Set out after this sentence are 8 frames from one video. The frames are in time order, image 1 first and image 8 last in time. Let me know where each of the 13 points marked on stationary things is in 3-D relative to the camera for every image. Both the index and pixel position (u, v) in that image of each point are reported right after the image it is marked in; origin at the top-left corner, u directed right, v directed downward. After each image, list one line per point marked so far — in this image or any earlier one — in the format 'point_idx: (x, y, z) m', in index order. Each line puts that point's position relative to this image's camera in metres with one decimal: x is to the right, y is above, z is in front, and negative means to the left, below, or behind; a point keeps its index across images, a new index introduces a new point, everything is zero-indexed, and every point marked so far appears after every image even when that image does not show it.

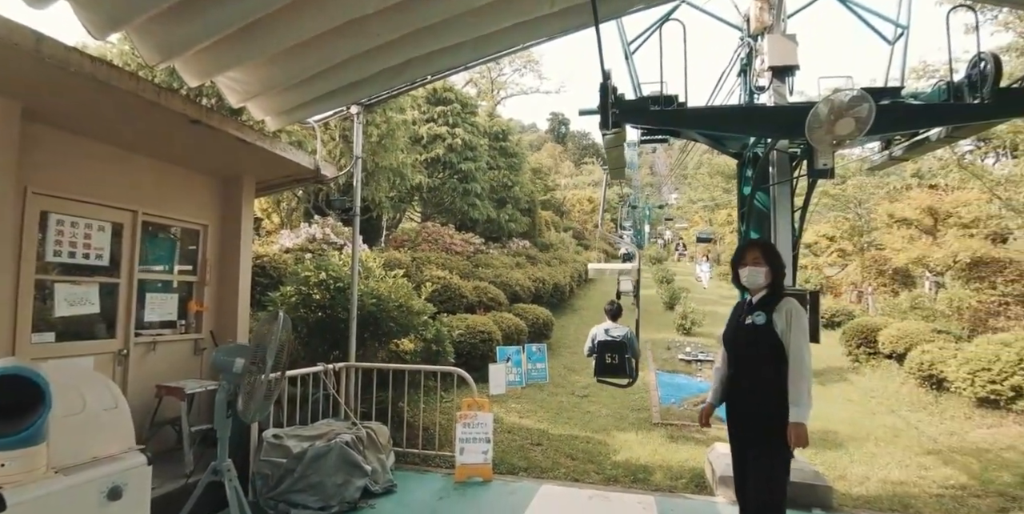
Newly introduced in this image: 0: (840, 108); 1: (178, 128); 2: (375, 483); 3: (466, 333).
0: (+1.7, +0.8, +3.0) m
1: (-2.0, +0.8, +3.4) m
2: (-0.9, -1.4, +3.5) m
3: (-0.5, -0.9, +6.9) m
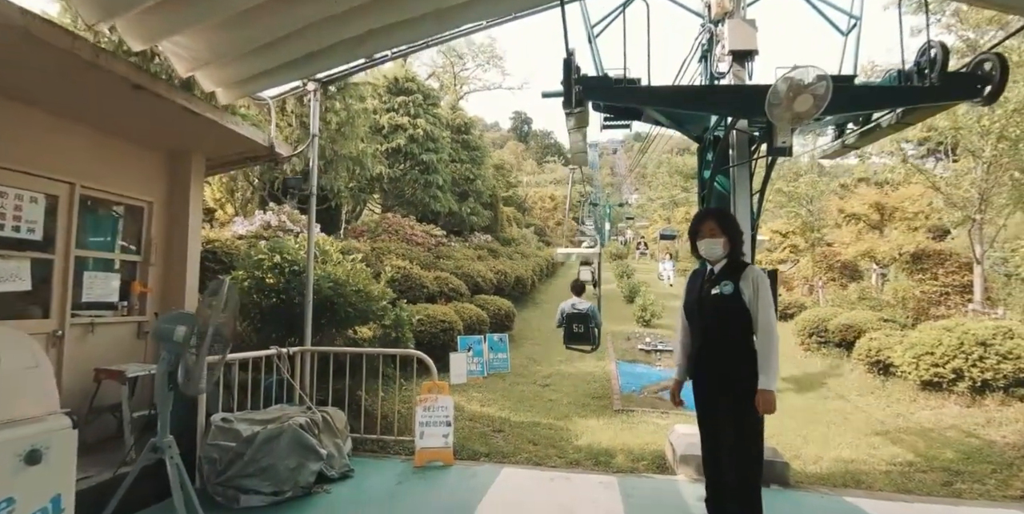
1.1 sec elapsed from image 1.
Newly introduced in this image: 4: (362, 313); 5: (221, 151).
0: (+1.5, +0.9, +3.0) m
1: (-2.2, +0.9, +3.2) m
2: (-1.1, -1.3, +3.4) m
3: (-1.0, -0.8, +6.8) m
4: (-1.3, -0.5, +4.9) m
5: (-2.2, +0.8, +4.2) m
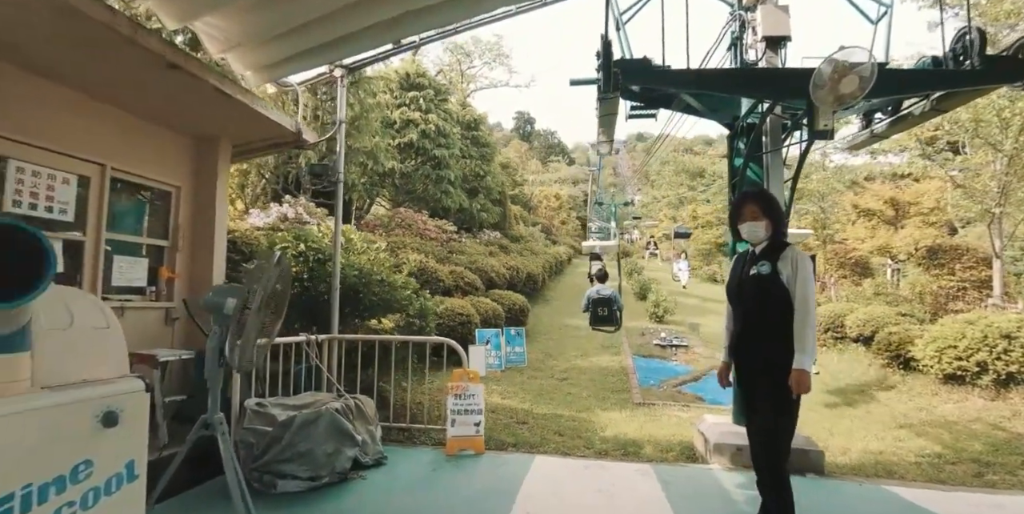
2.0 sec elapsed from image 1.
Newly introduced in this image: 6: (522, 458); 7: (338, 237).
0: (+1.8, +1.0, +3.0) m
1: (-2.0, +1.0, +3.1) m
2: (-0.9, -1.2, +3.4) m
3: (-0.8, -0.7, +6.8) m
4: (-1.1, -0.4, +4.8) m
5: (-1.9, +0.9, +4.1) m
6: (+0.1, -1.4, +3.8) m
7: (-1.4, +0.2, +4.4) m
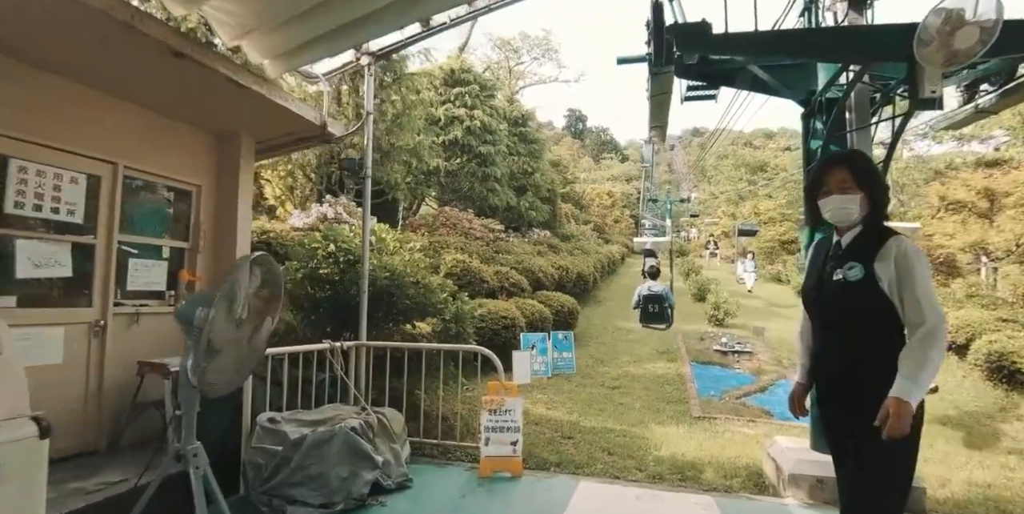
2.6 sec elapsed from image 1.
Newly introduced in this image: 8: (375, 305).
0: (+1.9, +1.0, +2.4) m
1: (-1.8, +1.0, +2.9) m
2: (-0.7, -1.2, +3.0) m
3: (-0.3, -0.7, +6.4) m
4: (-0.7, -0.4, +4.5) m
5: (-1.7, +0.9, +3.9) m
6: (+0.3, -1.4, +3.4) m
7: (-1.1, +0.1, +4.1) m
8: (-1.1, -0.4, +4.5) m
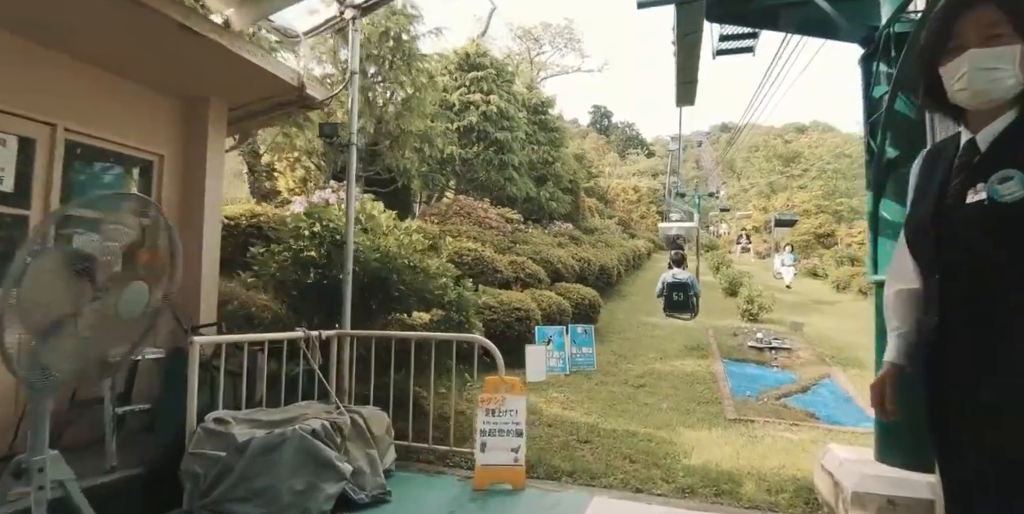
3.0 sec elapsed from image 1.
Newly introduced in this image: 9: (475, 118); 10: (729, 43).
0: (+1.9, +1.2, +1.8) m
1: (-1.8, +1.1, +2.5) m
2: (-0.7, -1.0, +2.5) m
3: (-0.1, -0.5, +5.9) m
4: (-0.7, -0.3, +4.0) m
5: (-1.6, +1.0, +3.5) m
6: (+0.3, -1.2, +2.9) m
7: (-1.0, +0.3, +3.7) m
8: (-1.0, -0.2, +4.0) m
9: (-0.7, +2.5, +10.1) m
10: (+1.4, +1.4, +3.7) m
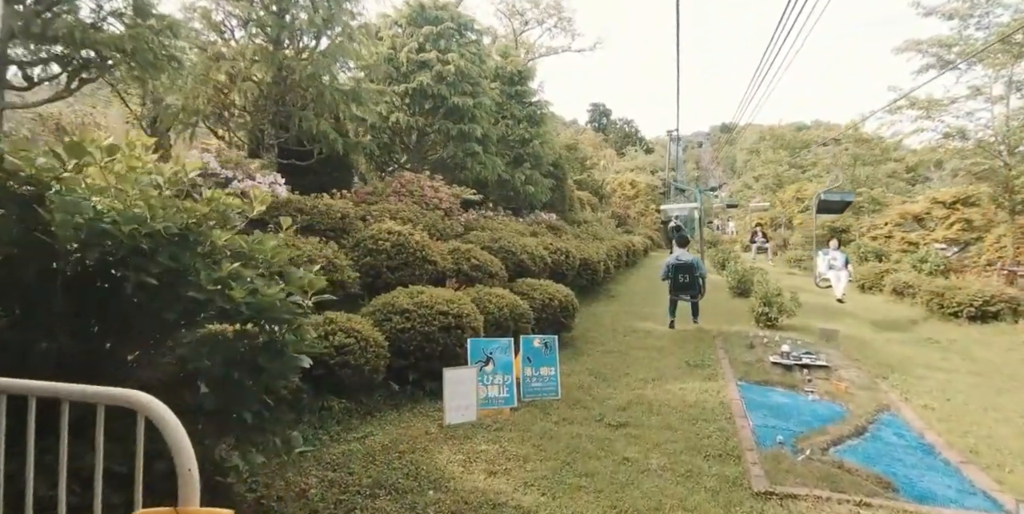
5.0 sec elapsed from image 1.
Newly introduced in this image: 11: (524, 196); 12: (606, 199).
0: (+1.3, +1.3, 0.0) m
1: (-2.4, +1.3, +0.6) m
2: (-1.2, -0.9, +0.7) m
3: (-0.7, -0.4, +4.1) m
4: (-1.2, -0.1, +2.2) m
5: (-2.2, +1.1, +1.7) m
6: (-0.2, -1.1, +1.0) m
7: (-1.6, +0.4, +1.8) m
8: (-1.6, -0.1, +2.2) m
9: (-1.2, +2.6, +8.3) m
10: (+0.9, +1.5, +1.9) m
11: (+0.2, +1.1, +10.2) m
12: (+3.2, +1.9, +19.1) m
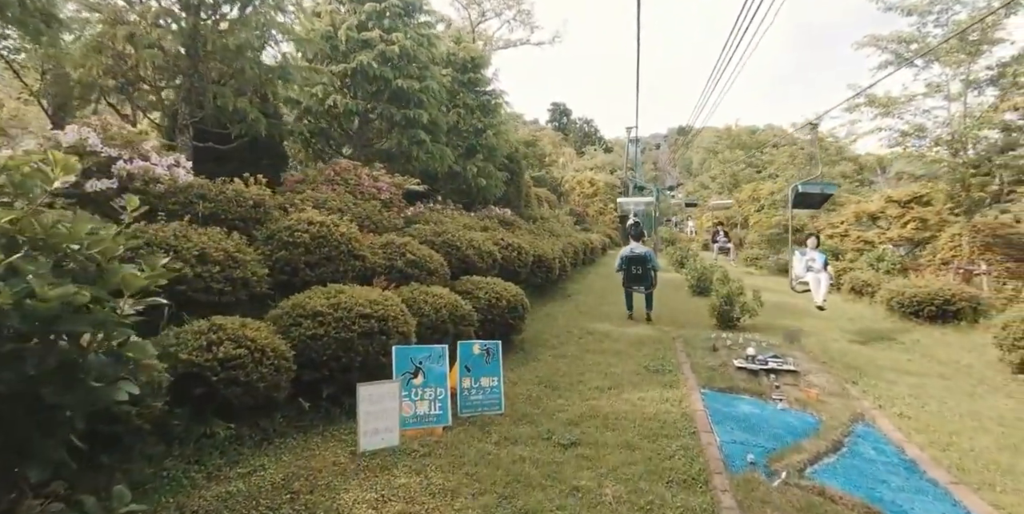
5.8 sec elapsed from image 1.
0: (+1.2, +1.4, -0.5) m
1: (-2.6, +1.3, -0.1) m
2: (-1.4, -0.9, +0.1) m
3: (-1.1, -0.4, +3.5) m
4: (-1.5, -0.1, +1.5) m
5: (-2.4, +1.2, +0.9) m
6: (-0.4, -1.0, +0.4) m
7: (-1.8, +0.5, +1.1) m
8: (-1.9, -0.1, +1.5) m
9: (-1.9, +2.7, +7.6) m
10: (+0.6, +1.6, +1.4) m
11: (-0.6, +1.1, +9.6) m
12: (+1.7, +2.0, +18.7) m
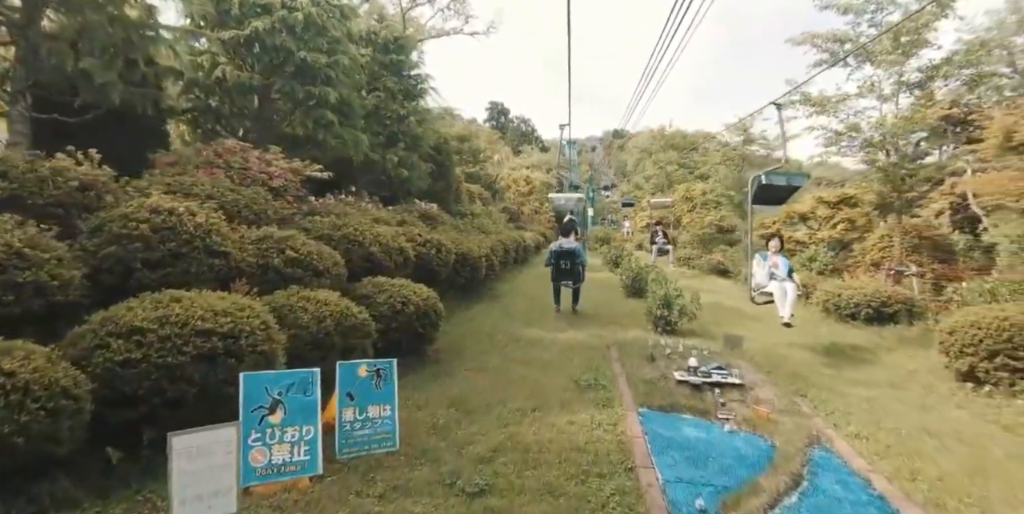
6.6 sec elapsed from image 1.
0: (+1.1, +1.4, -1.1) m
1: (-2.7, +1.3, -1.1) m
2: (-1.5, -0.8, -0.9) m
3: (-1.6, -0.3, +2.6) m
4: (-1.8, -0.1, +0.6) m
5: (-2.6, +1.2, -0.1) m
6: (-0.6, -1.0, -0.4) m
7: (-2.1, +0.5, +0.2) m
8: (-2.2, 0.0, +0.5) m
9: (-2.9, +2.7, +6.6) m
10: (+0.3, +1.6, +0.7) m
11: (-1.8, +1.2, +8.7) m
12: (-0.4, +2.0, +18.1) m
